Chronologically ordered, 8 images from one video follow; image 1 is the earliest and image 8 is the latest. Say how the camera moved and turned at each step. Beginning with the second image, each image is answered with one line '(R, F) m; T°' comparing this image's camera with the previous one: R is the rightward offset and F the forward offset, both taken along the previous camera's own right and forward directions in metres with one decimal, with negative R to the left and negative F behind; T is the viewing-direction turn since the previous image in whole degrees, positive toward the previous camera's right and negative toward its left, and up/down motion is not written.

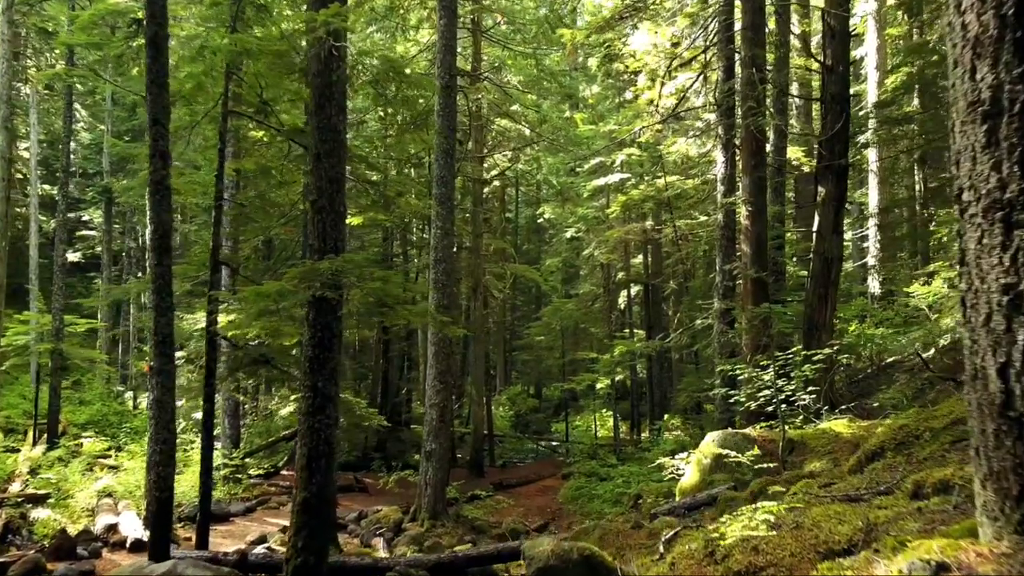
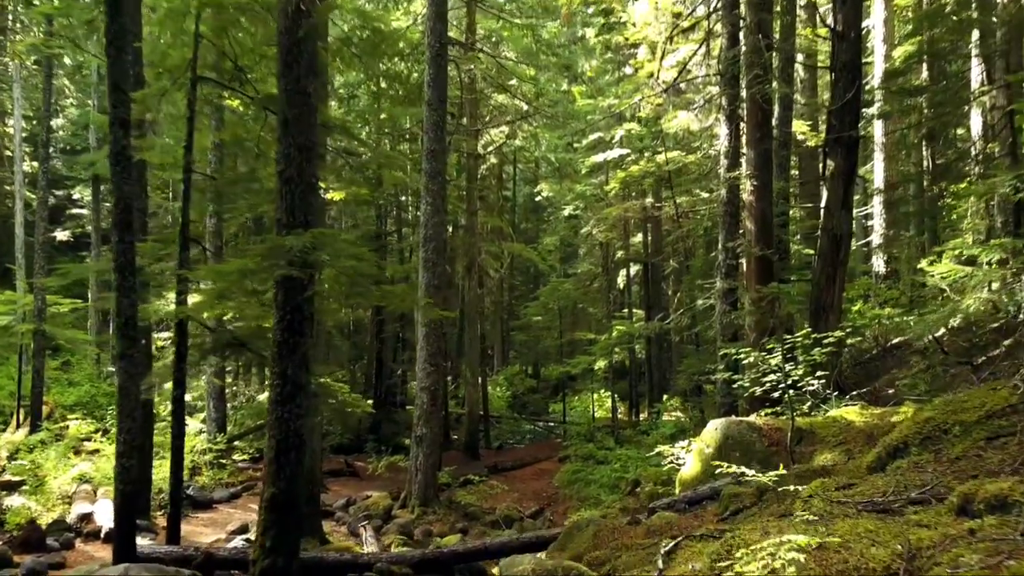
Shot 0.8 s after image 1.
(+0.1, +0.5) m; 0°
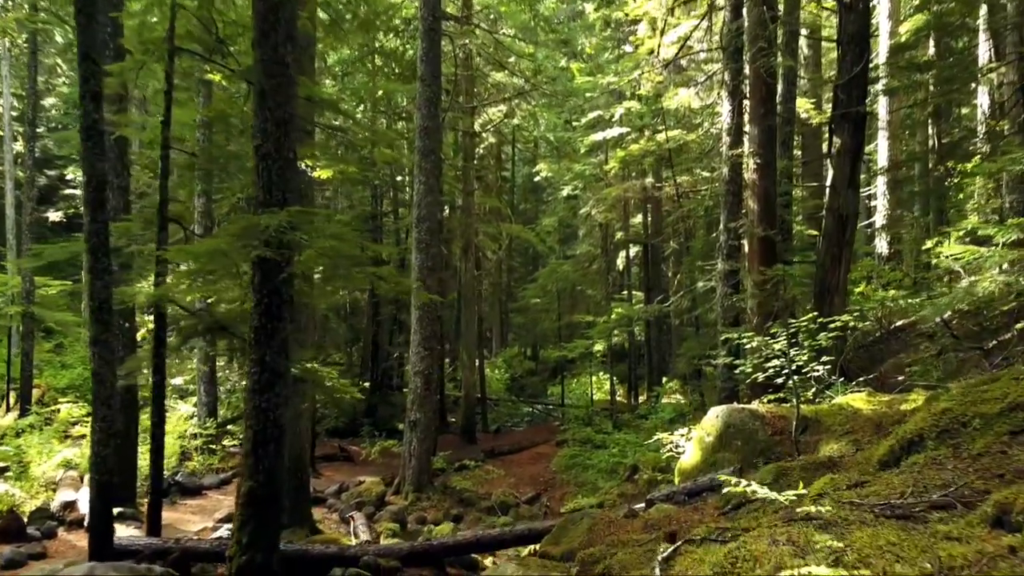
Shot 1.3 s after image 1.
(+0.1, +0.3) m; 0°
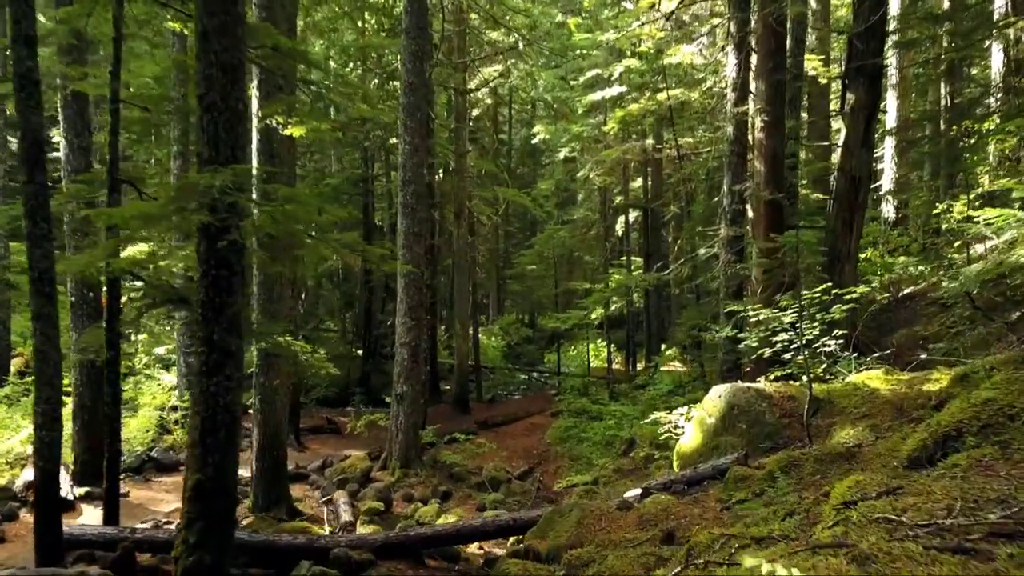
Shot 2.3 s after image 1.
(+0.1, +0.6) m; 0°
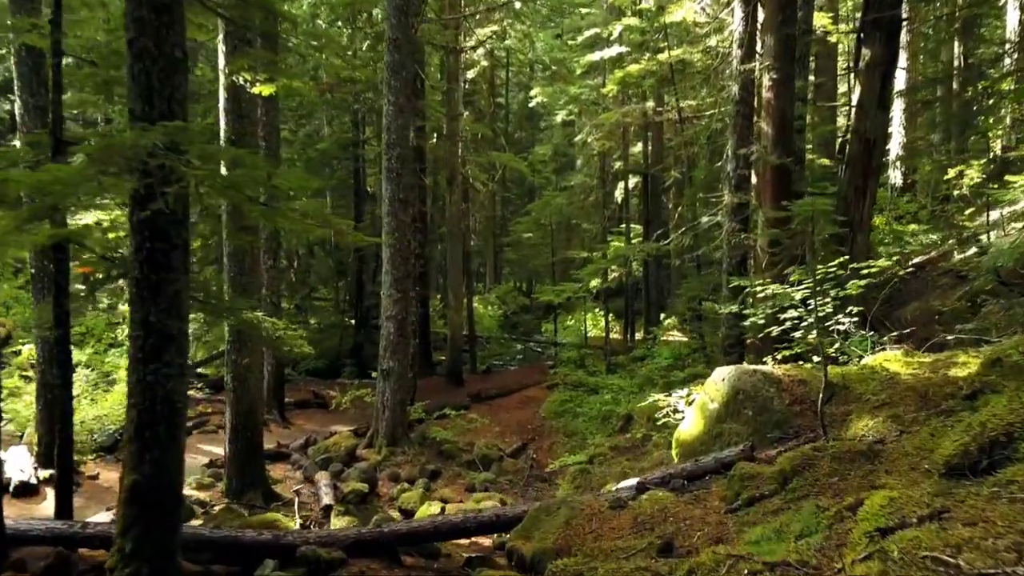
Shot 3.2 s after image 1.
(+0.1, +0.6) m; 0°
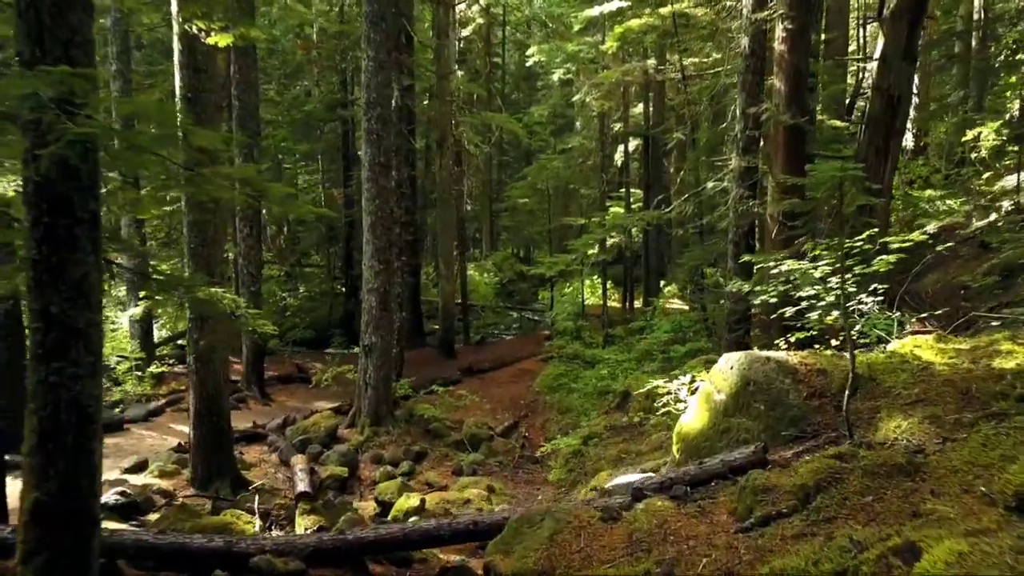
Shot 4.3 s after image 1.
(+0.1, +0.7) m; 0°
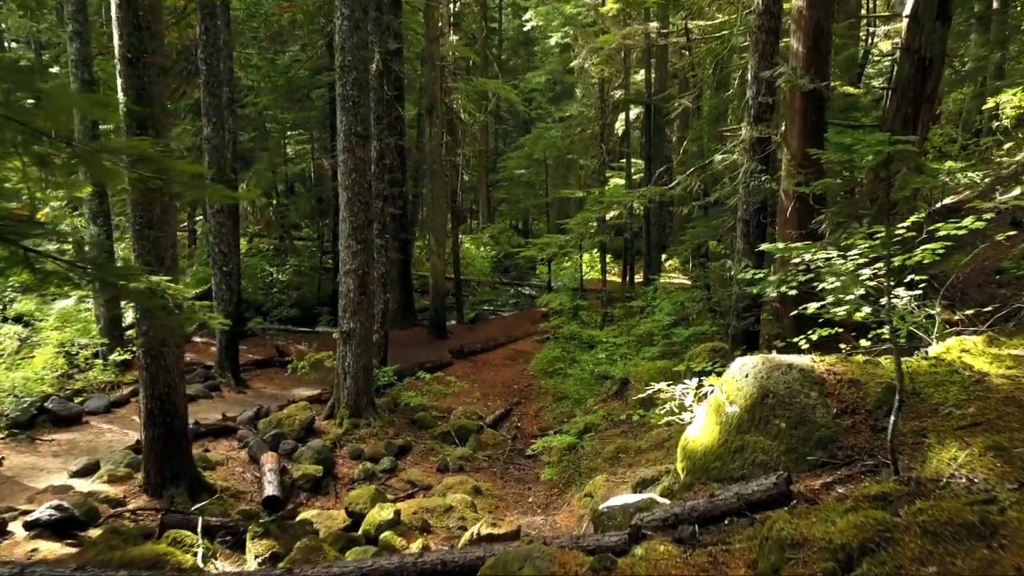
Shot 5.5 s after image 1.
(+0.1, +0.8) m; 0°
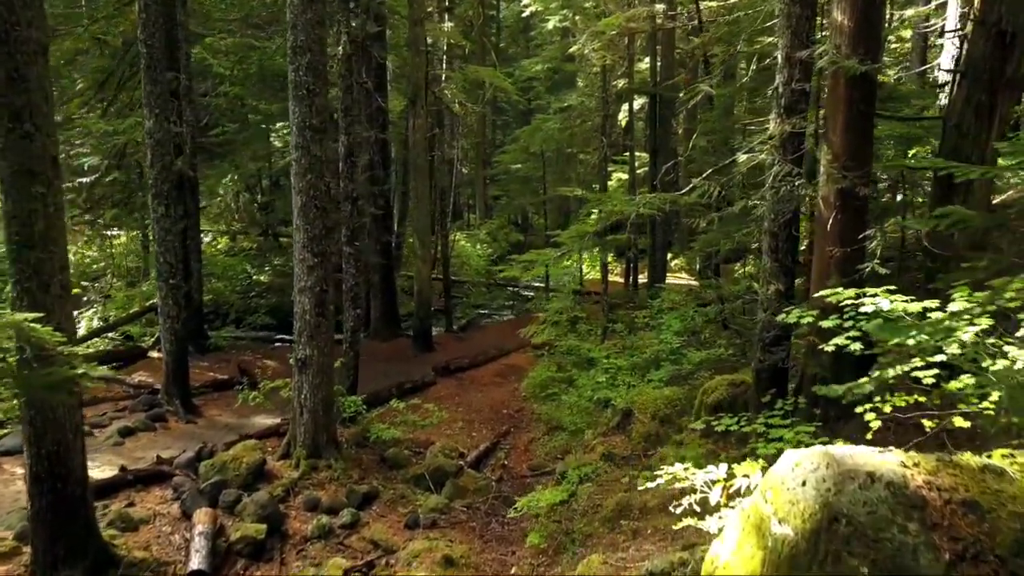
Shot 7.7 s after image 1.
(+0.2, +1.4) m; 0°
